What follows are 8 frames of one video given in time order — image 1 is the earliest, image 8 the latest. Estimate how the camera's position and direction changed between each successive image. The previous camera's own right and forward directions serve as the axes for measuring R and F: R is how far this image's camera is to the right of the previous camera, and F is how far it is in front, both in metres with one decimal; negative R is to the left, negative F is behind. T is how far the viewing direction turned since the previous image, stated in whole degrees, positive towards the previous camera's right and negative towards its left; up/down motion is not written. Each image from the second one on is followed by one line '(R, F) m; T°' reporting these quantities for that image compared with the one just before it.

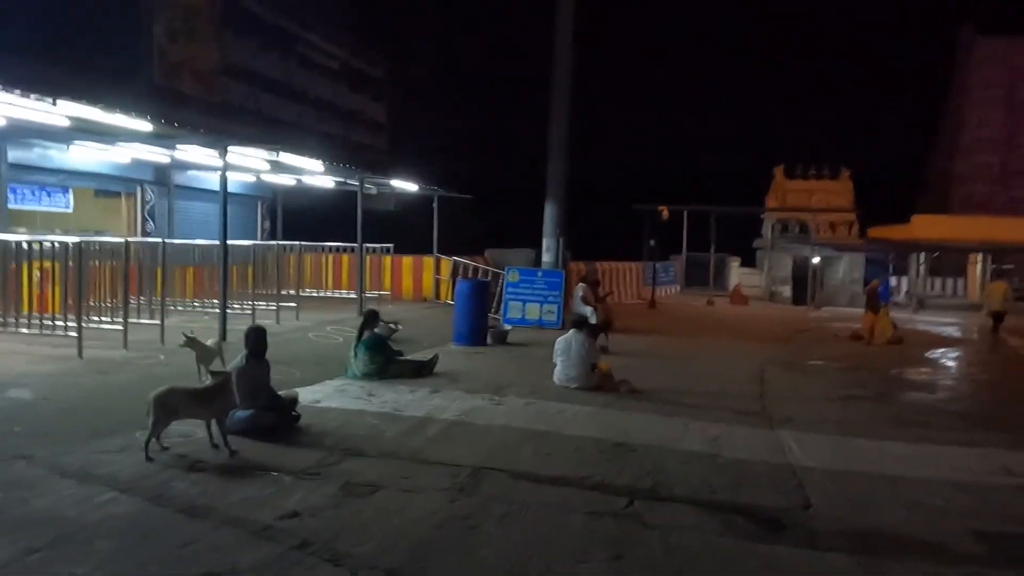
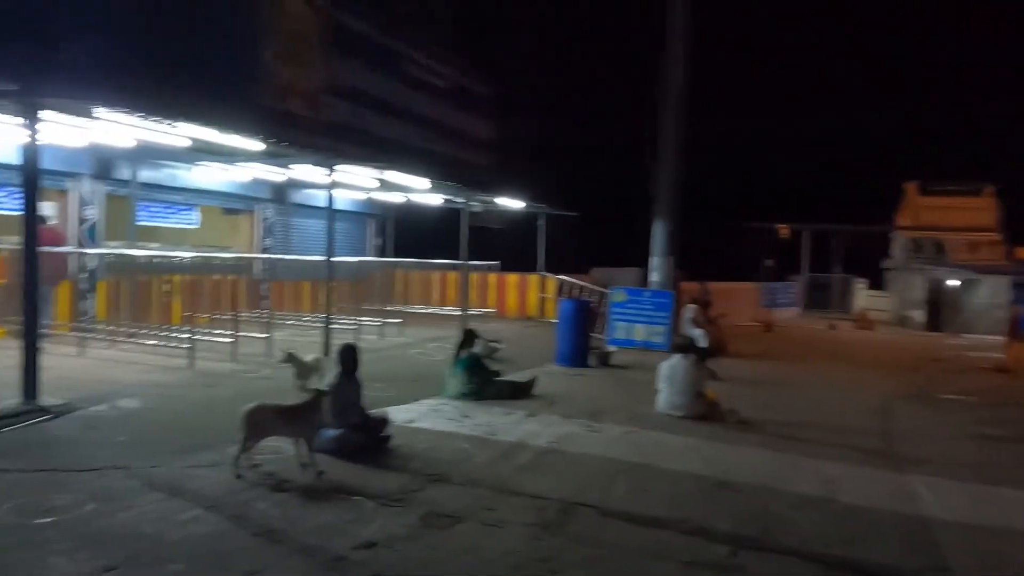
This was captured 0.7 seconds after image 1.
(+0.1, +0.3) m; -8°
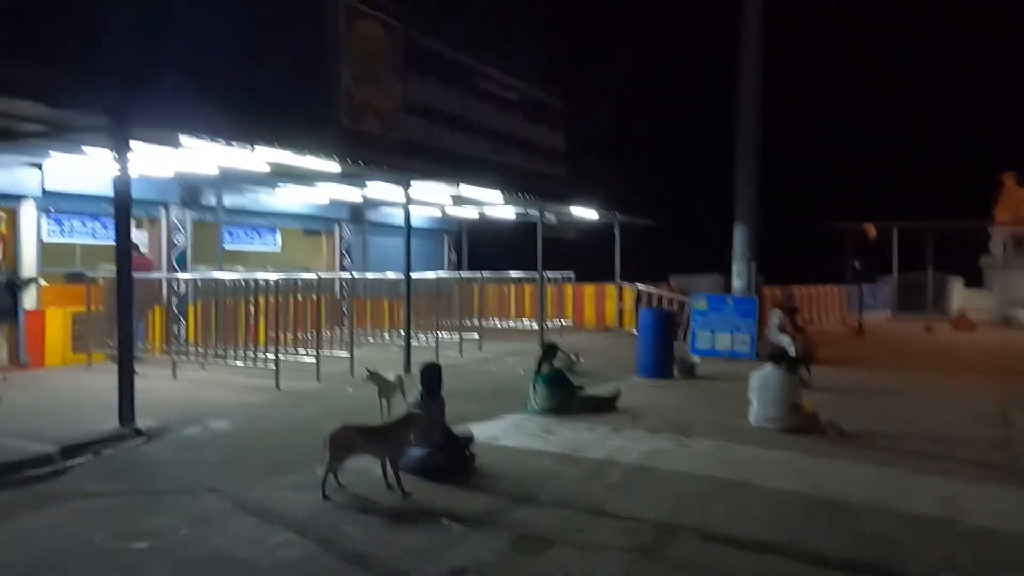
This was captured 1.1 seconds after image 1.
(0.0, +0.1) m; -5°
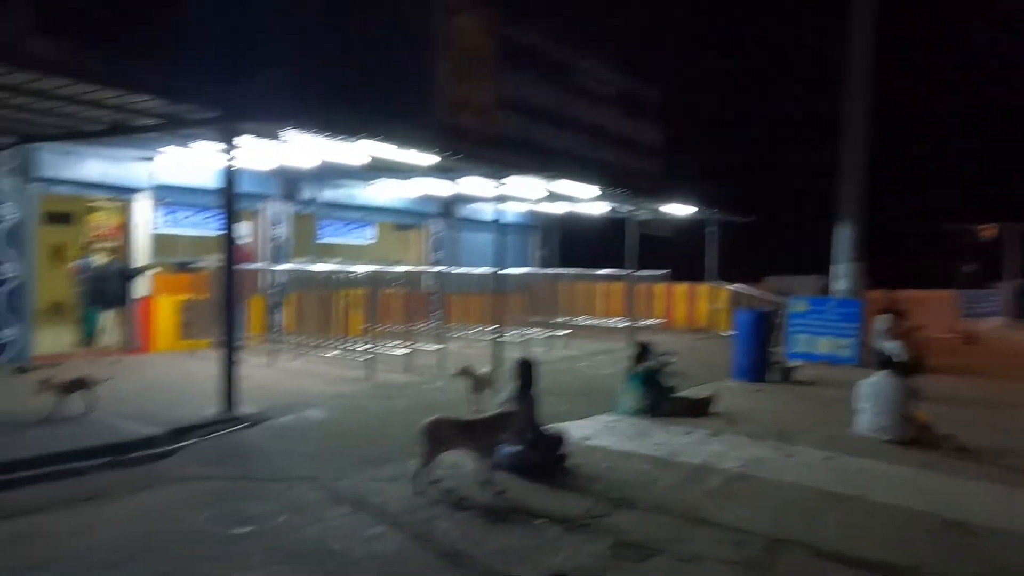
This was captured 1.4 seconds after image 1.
(-0.1, +0.1) m; -6°
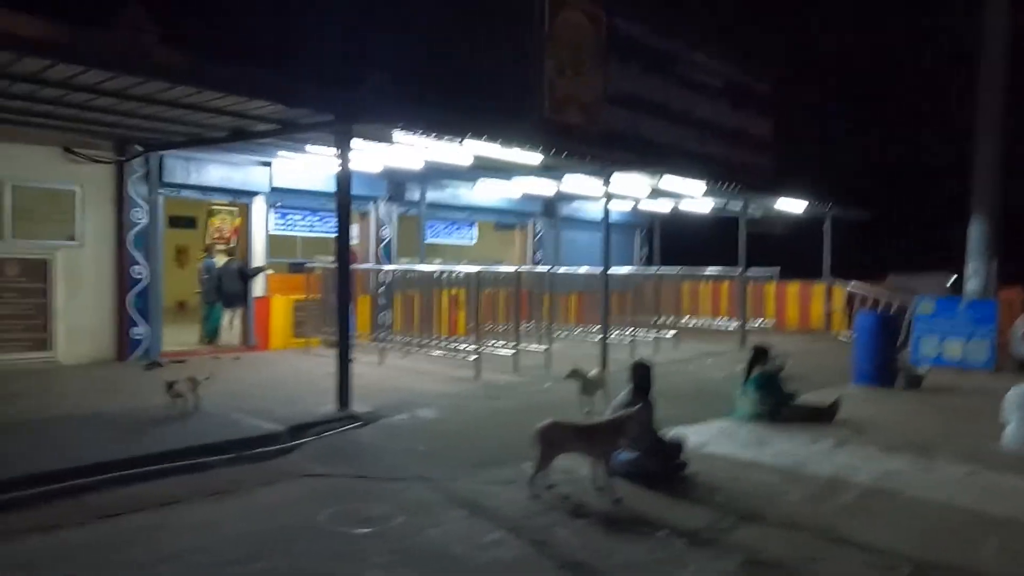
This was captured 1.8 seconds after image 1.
(-0.1, +0.1) m; -7°
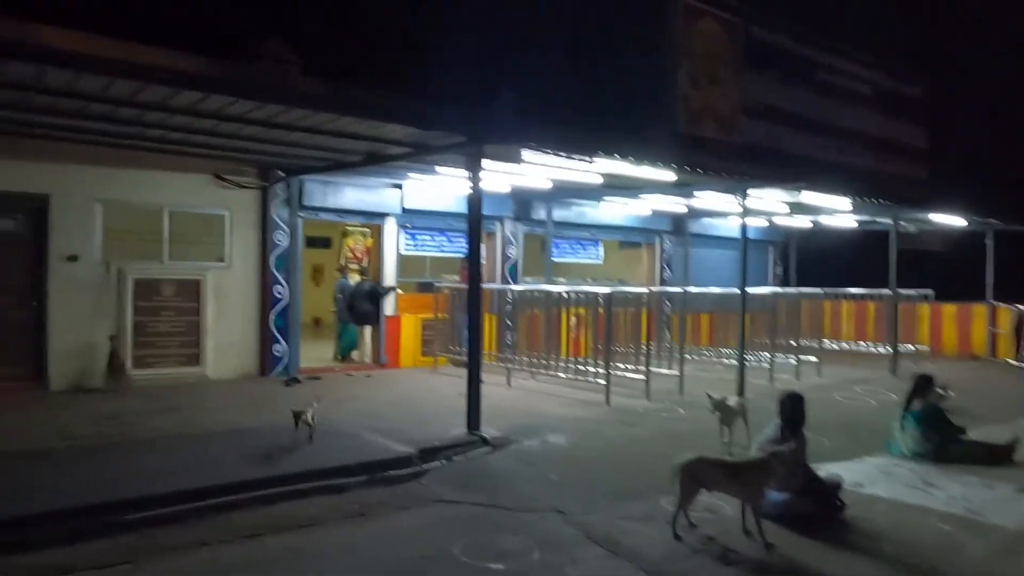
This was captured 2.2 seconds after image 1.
(-0.1, +0.2) m; -8°
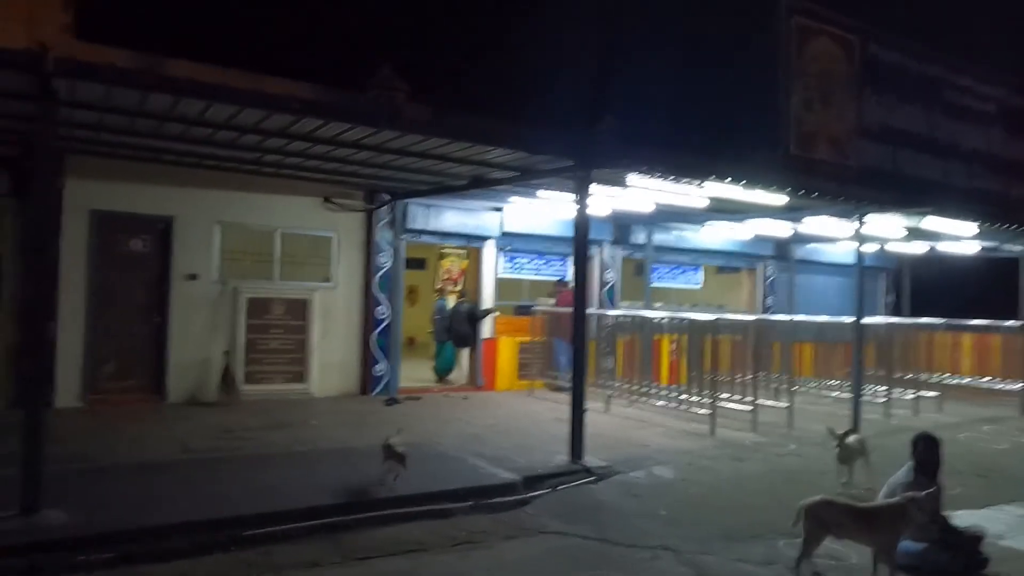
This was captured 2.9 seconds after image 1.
(-0.2, +0.1) m; -6°
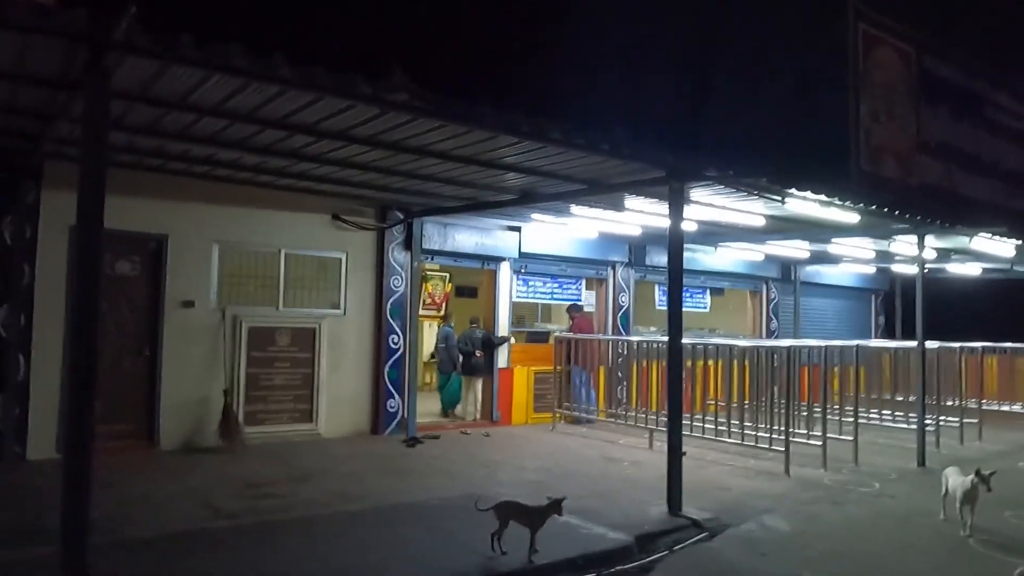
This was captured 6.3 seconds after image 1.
(-1.4, +1.1) m; +5°
